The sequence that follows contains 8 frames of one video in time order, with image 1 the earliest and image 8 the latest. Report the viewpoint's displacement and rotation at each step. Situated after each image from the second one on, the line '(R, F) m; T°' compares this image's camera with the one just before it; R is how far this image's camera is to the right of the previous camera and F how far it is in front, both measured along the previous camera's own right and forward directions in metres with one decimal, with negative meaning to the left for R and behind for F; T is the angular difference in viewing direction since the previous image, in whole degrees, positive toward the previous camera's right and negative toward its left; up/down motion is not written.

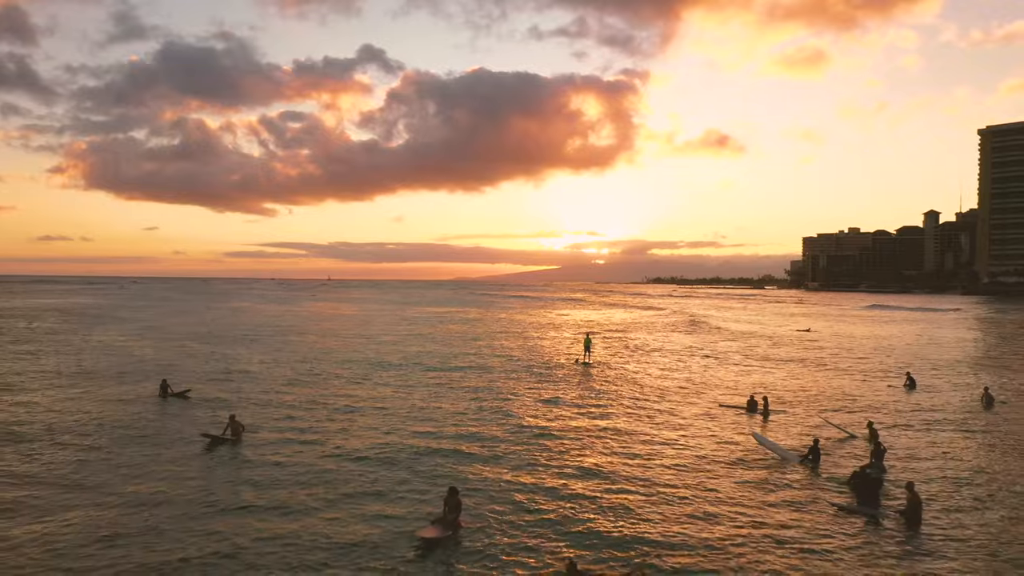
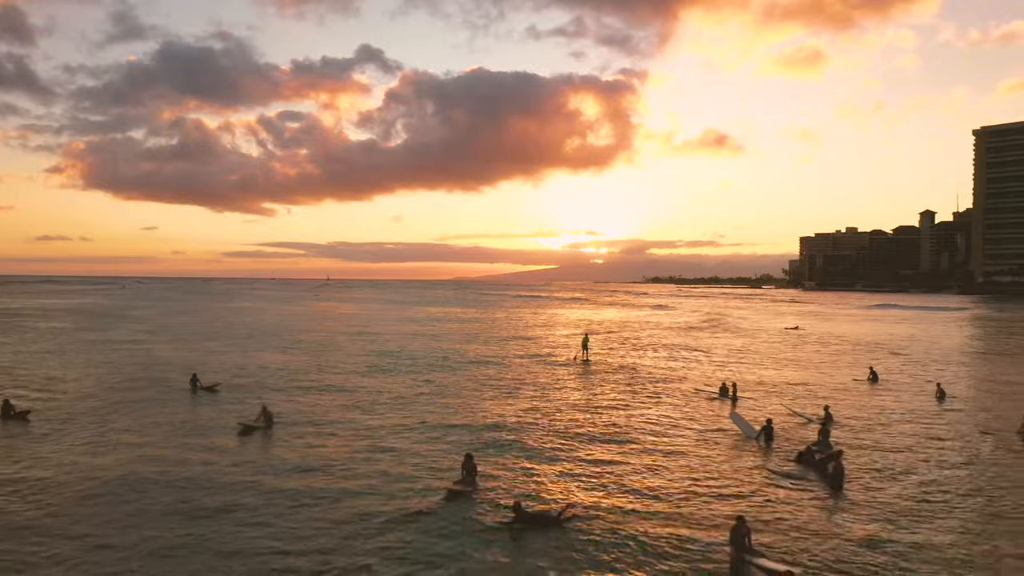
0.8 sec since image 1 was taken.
(-0.1, -2.3) m; 0°
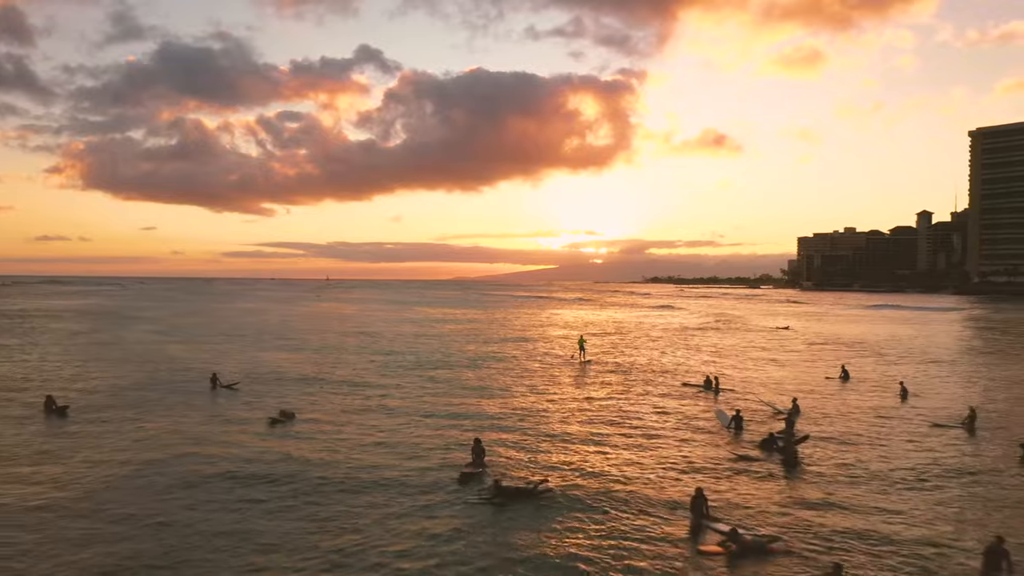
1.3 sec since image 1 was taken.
(0.0, -2.0) m; 0°
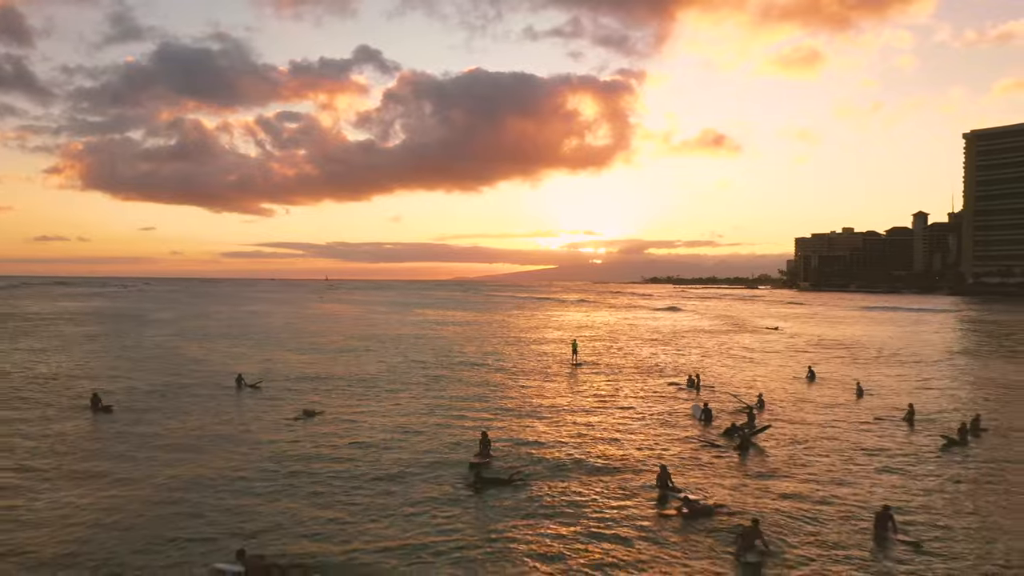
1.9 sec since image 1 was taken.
(0.0, -2.8) m; 0°
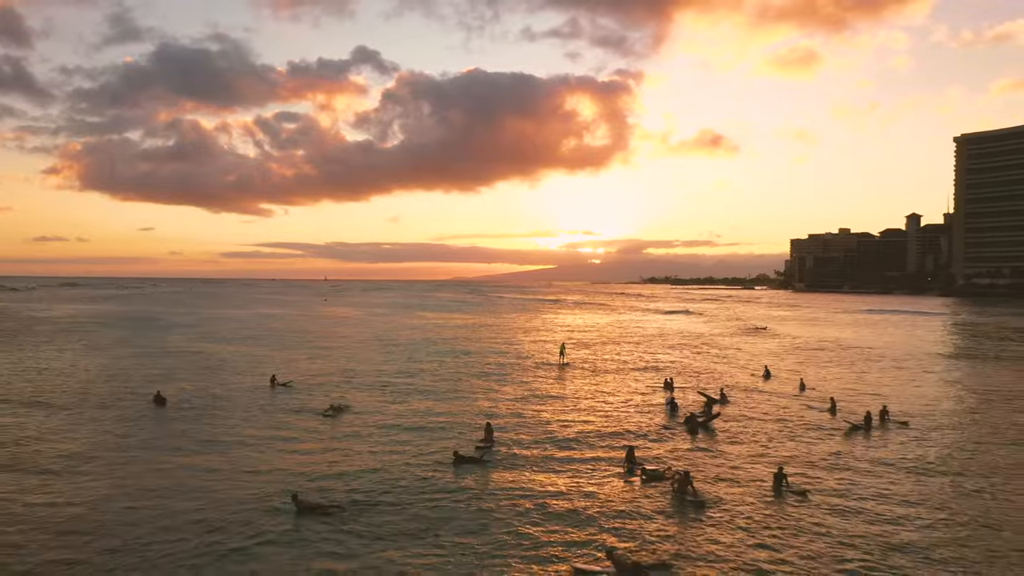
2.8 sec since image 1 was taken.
(0.0, -4.8) m; 0°
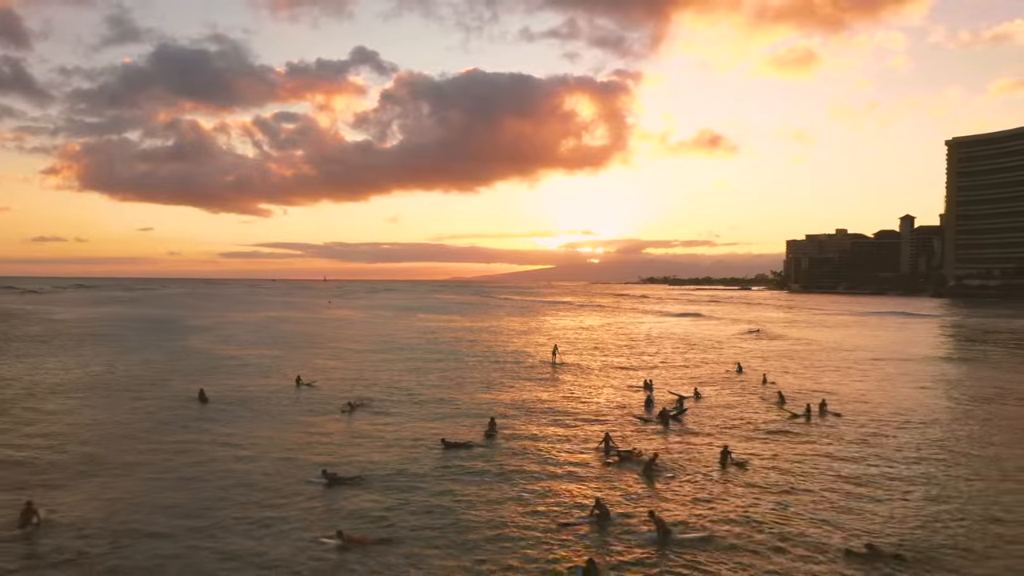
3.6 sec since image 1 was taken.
(0.0, -4.7) m; 0°
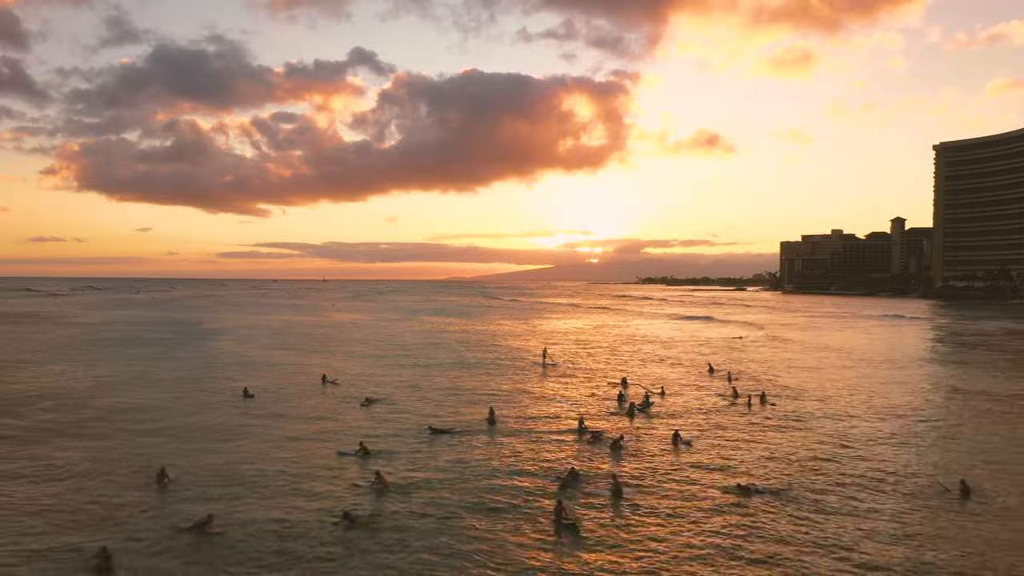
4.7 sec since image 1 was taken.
(+0.2, -6.8) m; 0°
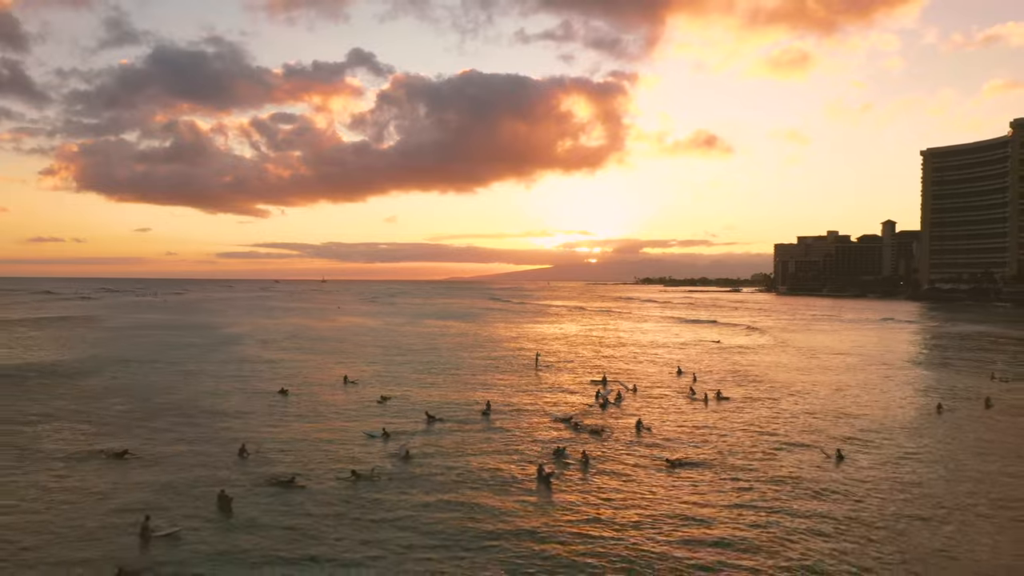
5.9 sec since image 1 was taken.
(+0.3, -7.8) m; 0°
